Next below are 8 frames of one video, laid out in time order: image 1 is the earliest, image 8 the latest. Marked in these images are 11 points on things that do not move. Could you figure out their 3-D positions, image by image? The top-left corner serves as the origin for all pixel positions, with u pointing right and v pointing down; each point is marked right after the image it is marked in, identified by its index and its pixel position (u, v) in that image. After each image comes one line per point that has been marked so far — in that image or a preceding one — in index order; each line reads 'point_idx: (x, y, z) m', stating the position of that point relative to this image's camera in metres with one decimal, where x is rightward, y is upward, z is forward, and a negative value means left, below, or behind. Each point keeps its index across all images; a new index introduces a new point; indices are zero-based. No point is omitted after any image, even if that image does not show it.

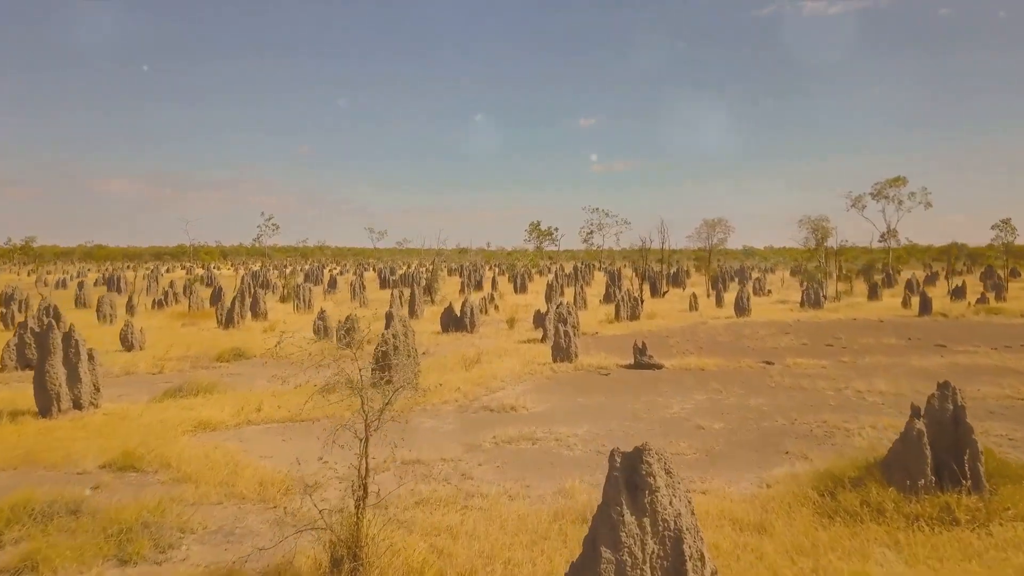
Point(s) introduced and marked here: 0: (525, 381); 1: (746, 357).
0: (+0.3, -2.2, +14.1) m
1: (+6.7, -2.0, +17.4) m
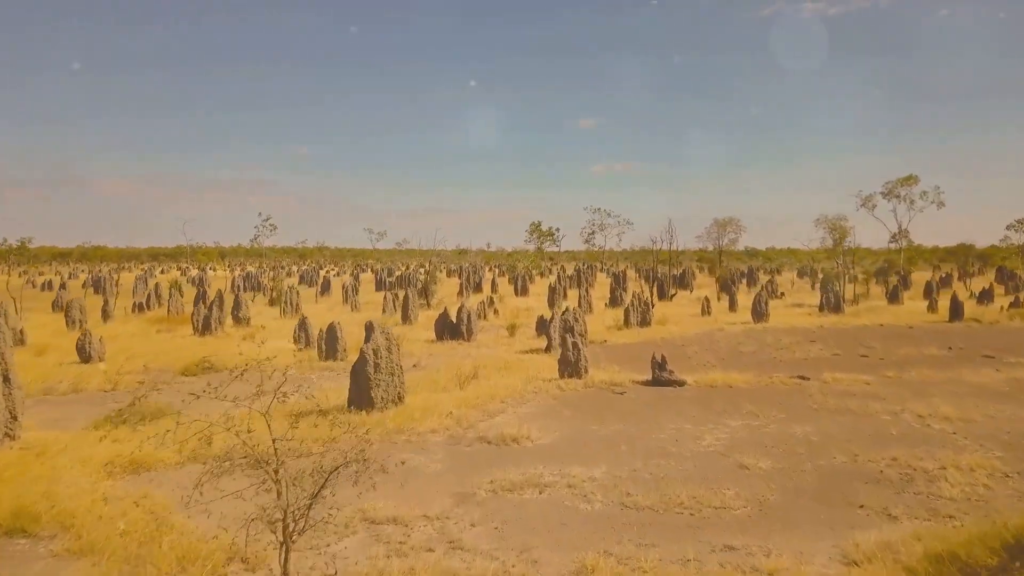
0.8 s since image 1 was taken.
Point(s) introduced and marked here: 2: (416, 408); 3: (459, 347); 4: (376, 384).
0: (+0.3, -2.3, +12.2) m
1: (+6.7, -2.1, +15.5) m
2: (-1.8, -2.2, +11.3) m
3: (-1.7, -1.9, +19.4) m
4: (-2.5, -1.8, +11.2) m
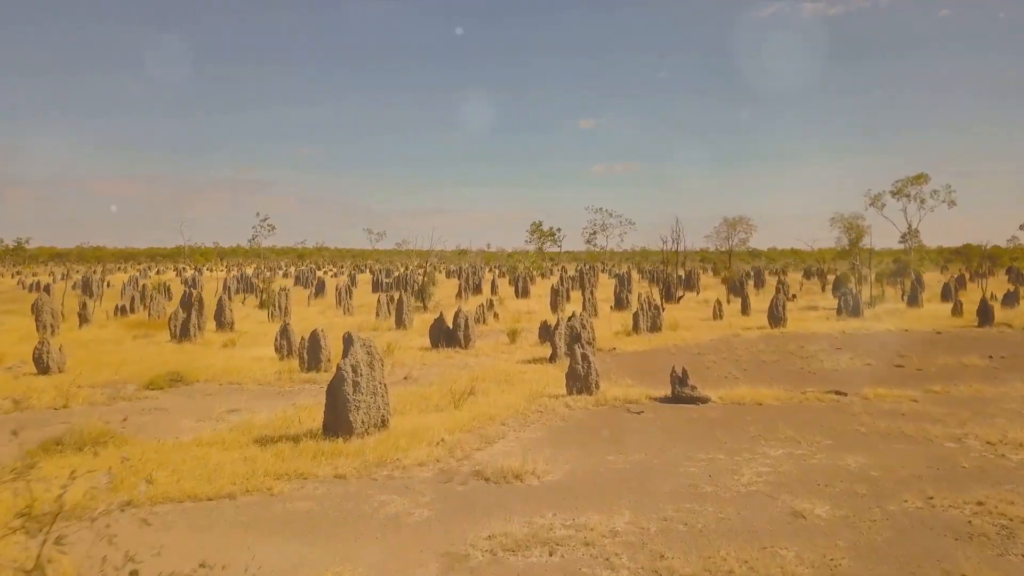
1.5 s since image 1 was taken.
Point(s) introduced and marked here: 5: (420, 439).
0: (+0.4, -2.4, +10.6) m
1: (+6.7, -2.2, +13.9) m
2: (-1.7, -2.3, +9.7) m
3: (-1.7, -2.0, +17.8) m
4: (-2.5, -1.8, +9.6) m
5: (-1.4, -2.4, +9.6) m
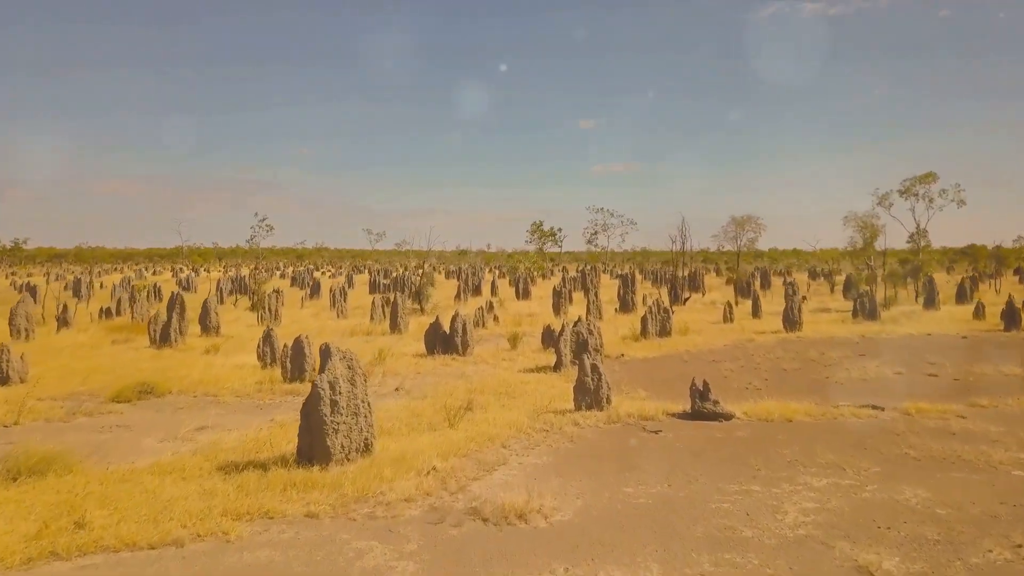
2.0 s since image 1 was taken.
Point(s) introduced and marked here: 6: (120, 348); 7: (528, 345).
0: (+0.4, -2.5, +9.4) m
1: (+6.8, -2.3, +12.7) m
2: (-1.7, -2.4, +8.4) m
3: (-1.6, -2.0, +16.5) m
4: (-2.4, -1.9, +8.3) m
5: (-1.4, -2.4, +8.3) m
6: (-12.7, -2.0, +19.8) m
7: (+0.5, -1.8, +19.4) m
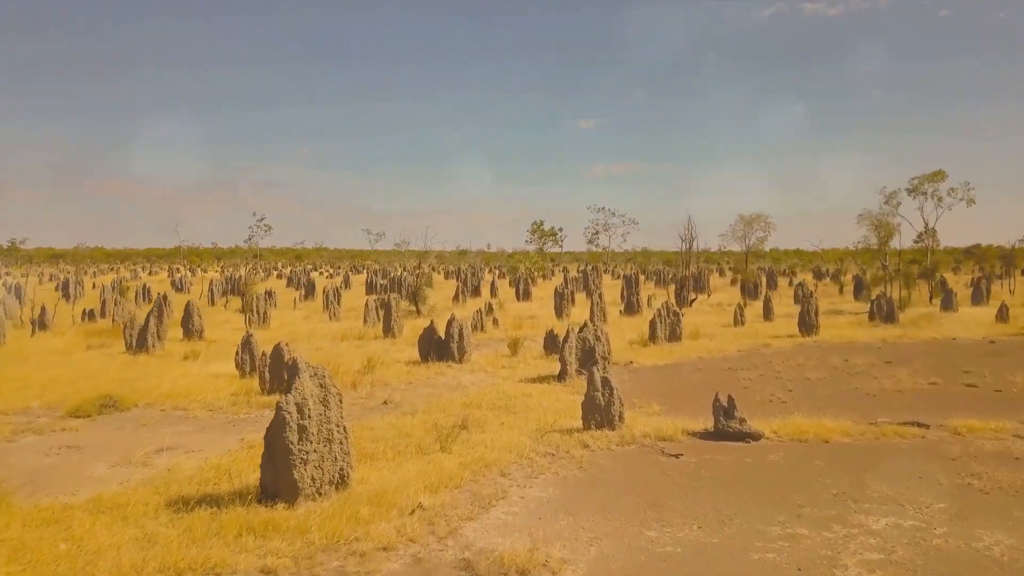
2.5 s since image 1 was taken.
0: (+0.4, -2.5, +8.1) m
1: (+6.8, -2.3, +11.4) m
2: (-1.7, -2.4, +7.2) m
3: (-1.6, -2.1, +15.3) m
4: (-2.4, -2.0, +7.0) m
5: (-1.4, -2.5, +7.0) m
6: (-12.7, -2.0, +18.5) m
7: (+0.5, -1.9, +18.2) m
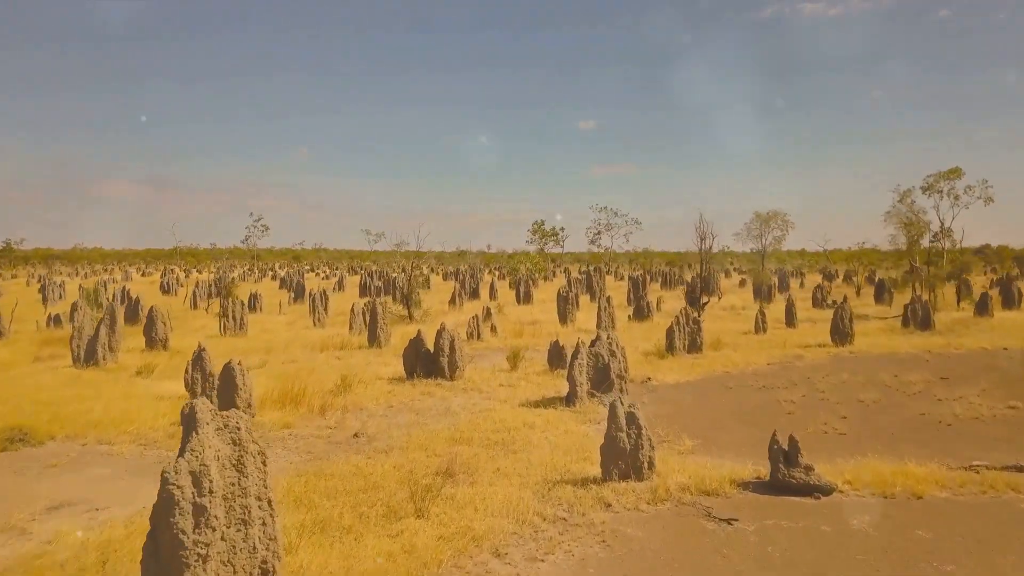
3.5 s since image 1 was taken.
0: (+0.4, -2.6, +5.8) m
1: (+6.7, -2.4, +9.1) m
2: (-1.7, -2.5, +4.9) m
3: (-1.6, -2.2, +13.0) m
4: (-2.5, -2.1, +4.8) m
5: (-1.4, -2.6, +4.8) m
6: (-12.7, -2.1, +16.3) m
7: (+0.5, -2.0, +15.9) m
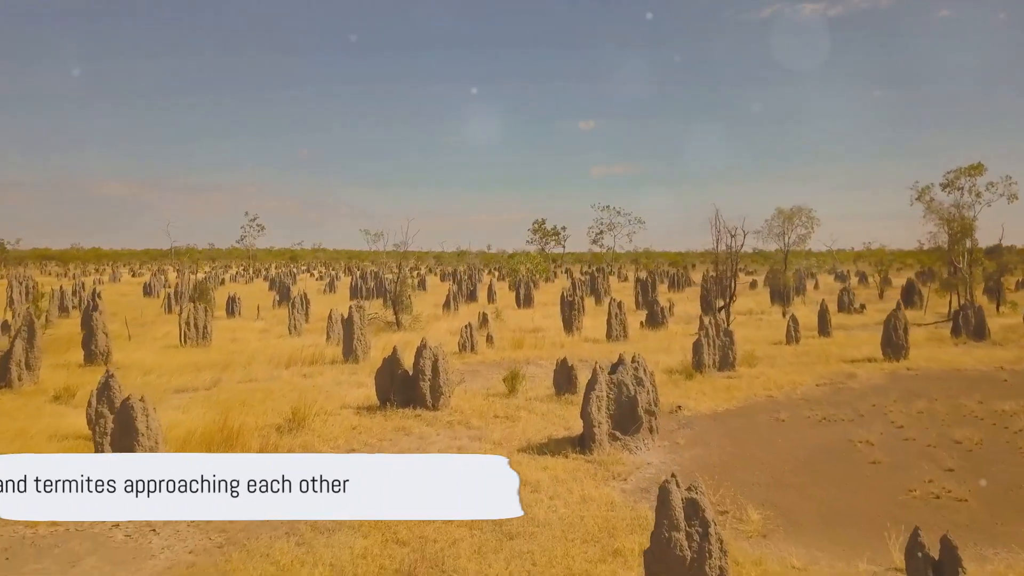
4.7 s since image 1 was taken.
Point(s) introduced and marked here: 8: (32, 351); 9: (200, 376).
0: (+0.3, -2.8, +3.1) m
1: (+6.7, -2.6, +6.4) m
2: (-1.8, -2.7, +2.1) m
3: (-1.7, -2.4, +10.2) m
4: (-2.5, -2.2, +2.0) m
5: (-1.5, -2.7, +2.0) m
6: (-12.8, -2.3, +13.5) m
7: (+0.4, -2.2, +13.1) m
8: (-11.2, -1.5, +14.3) m
9: (-7.9, -2.3, +15.6) m
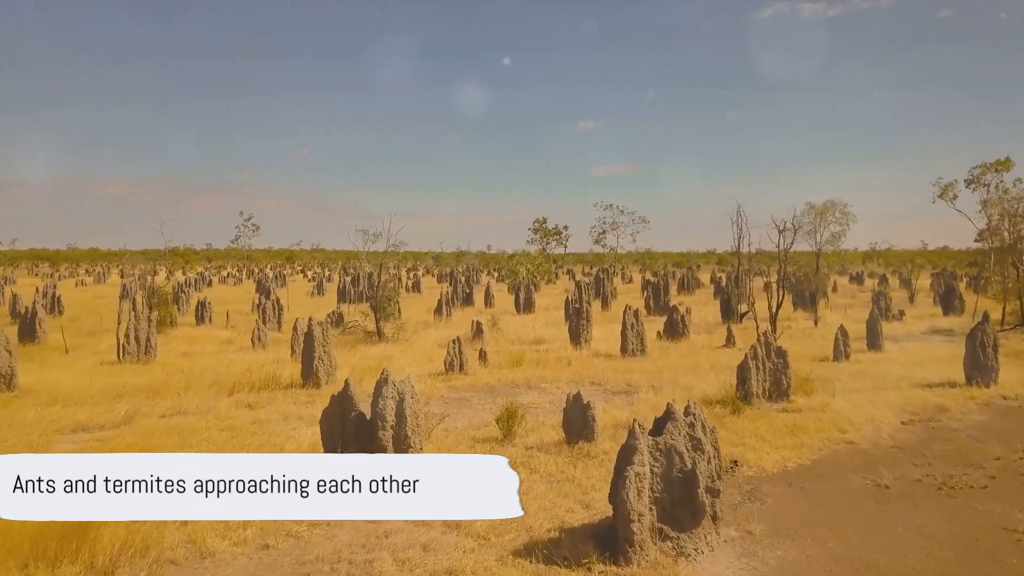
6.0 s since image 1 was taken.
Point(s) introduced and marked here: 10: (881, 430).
0: (+0.3, -2.9, -0.1) m
1: (+6.6, -2.7, +3.2) m
2: (-1.8, -2.8, -1.1) m
3: (-1.8, -2.5, +7.0) m
4: (-2.6, -2.4, -1.2) m
5: (-1.5, -2.9, -1.2) m
6: (-12.8, -2.4, +10.3) m
7: (+0.4, -2.3, +9.9) m
8: (-11.3, -1.7, +11.1) m
9: (-8.0, -2.4, +12.4) m
10: (+6.3, -2.4, +10.3) m
